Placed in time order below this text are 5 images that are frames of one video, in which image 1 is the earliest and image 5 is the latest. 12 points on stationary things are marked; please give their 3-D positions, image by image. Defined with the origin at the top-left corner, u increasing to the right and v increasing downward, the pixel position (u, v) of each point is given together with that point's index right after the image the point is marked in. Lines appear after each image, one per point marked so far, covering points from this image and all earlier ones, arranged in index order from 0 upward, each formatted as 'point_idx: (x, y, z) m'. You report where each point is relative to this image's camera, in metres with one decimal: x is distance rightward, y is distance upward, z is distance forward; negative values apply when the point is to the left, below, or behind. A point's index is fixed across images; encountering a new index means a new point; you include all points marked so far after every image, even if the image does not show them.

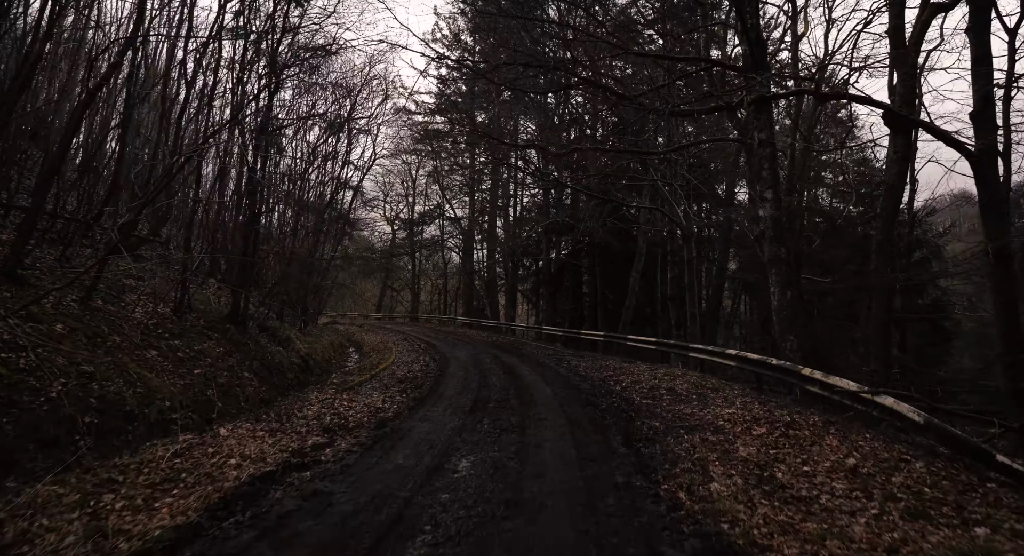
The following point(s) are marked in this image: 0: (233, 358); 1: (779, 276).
0: (-4.4, -1.3, +10.2) m
1: (+4.2, 0.0, +10.3) m
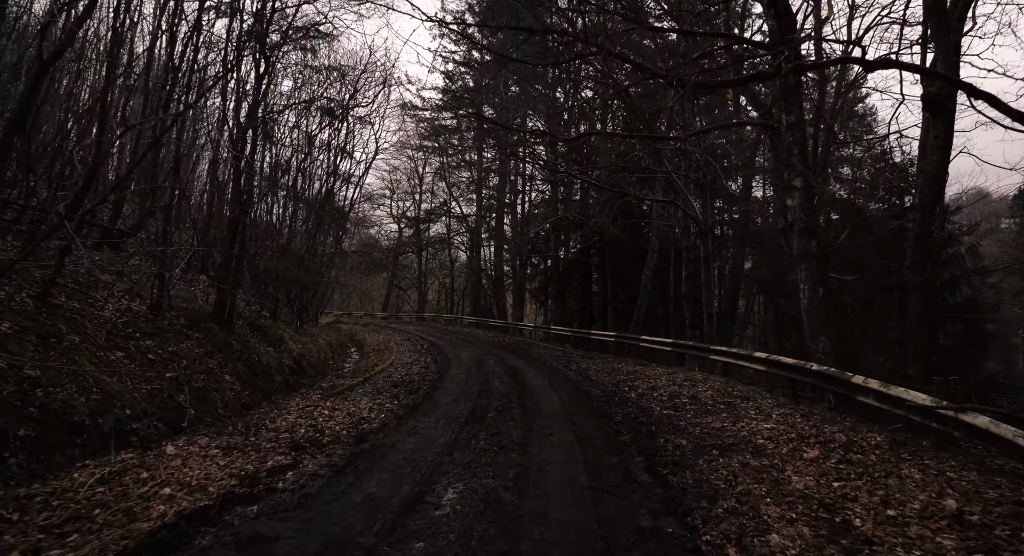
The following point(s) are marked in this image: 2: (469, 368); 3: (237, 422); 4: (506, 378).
0: (-4.3, -1.2, +9.4) m
1: (+4.3, +0.1, +9.4) m
2: (-0.8, -1.7, +12.3) m
3: (-3.2, -1.7, +7.6) m
4: (-0.1, -1.5, +10.0) m
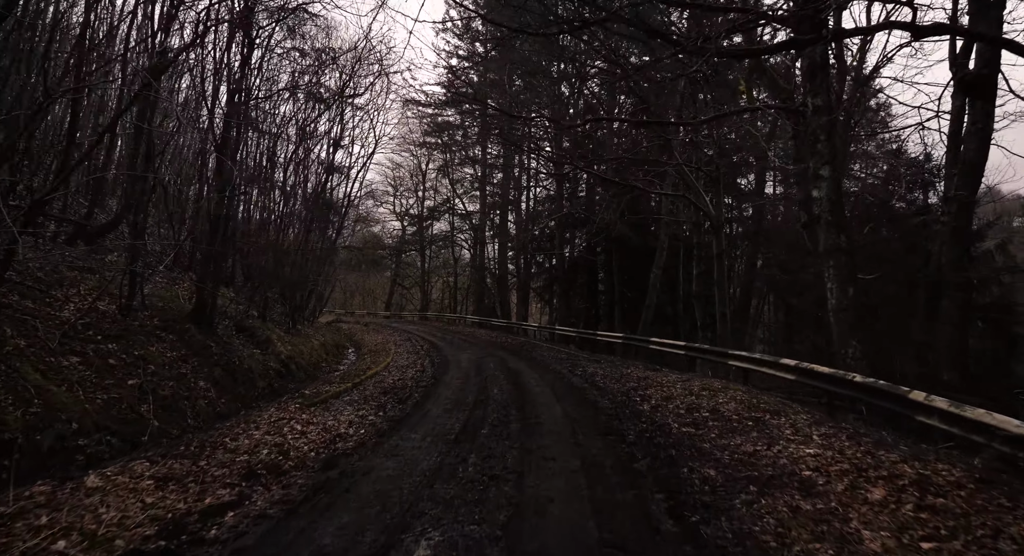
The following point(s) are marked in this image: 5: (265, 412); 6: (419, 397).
0: (-4.3, -1.2, +8.7) m
1: (+4.3, +0.1, +8.5) m
2: (-0.8, -1.7, +11.5) m
3: (-3.2, -1.7, +6.8) m
4: (-0.1, -1.5, +9.2) m
5: (-3.0, -1.6, +7.8) m
6: (-1.2, -1.5, +8.3) m
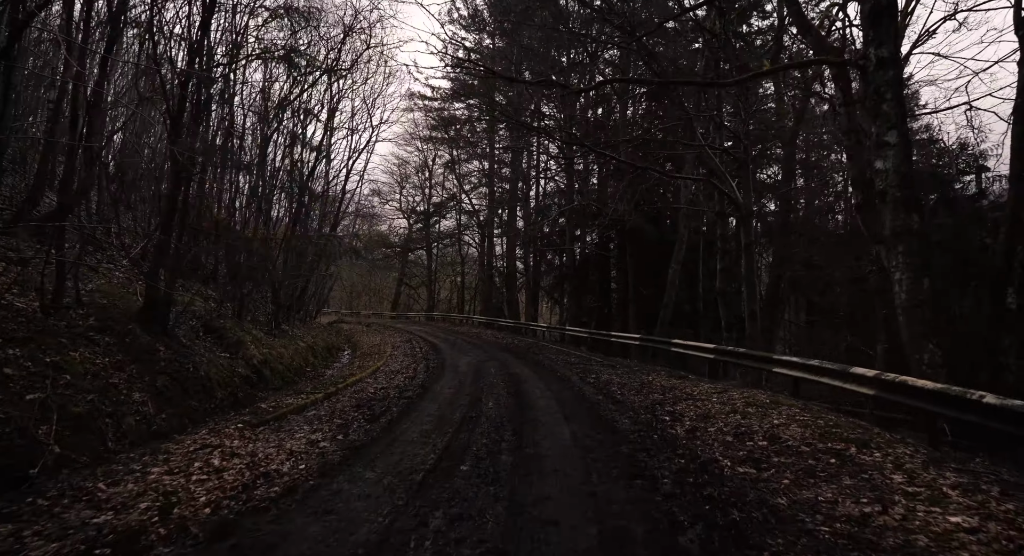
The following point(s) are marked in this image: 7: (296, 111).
0: (-4.3, -1.1, +7.2) m
1: (+4.2, +0.2, +7.0) m
2: (-0.8, -1.6, +10.1) m
3: (-3.3, -1.6, +5.4) m
4: (-0.1, -1.4, +7.7) m
5: (-3.0, -1.5, +6.4) m
6: (-1.2, -1.4, +6.8) m
7: (-5.6, +4.3, +17.1) m
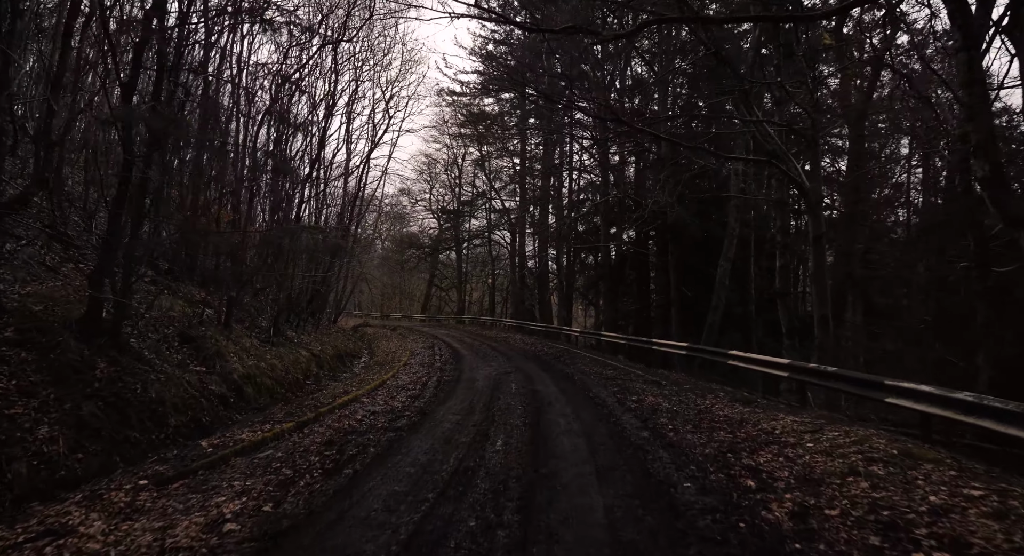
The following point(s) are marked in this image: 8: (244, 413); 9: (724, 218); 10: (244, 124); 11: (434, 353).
0: (-4.2, -1.1, +5.7) m
1: (+4.3, +0.3, +4.9) m
2: (-0.5, -1.6, +8.3) m
3: (-3.2, -1.6, +3.8) m
4: (+0.1, -1.4, +5.9) m
5: (-2.9, -1.5, +4.7) m
6: (-1.1, -1.4, +5.1) m
7: (-5.0, +4.3, +15.6) m
8: (-3.6, -1.8, +8.7) m
9: (+5.9, +1.7, +18.3) m
10: (-5.7, +3.3, +13.5) m
11: (-2.2, -2.1, +18.1) m
